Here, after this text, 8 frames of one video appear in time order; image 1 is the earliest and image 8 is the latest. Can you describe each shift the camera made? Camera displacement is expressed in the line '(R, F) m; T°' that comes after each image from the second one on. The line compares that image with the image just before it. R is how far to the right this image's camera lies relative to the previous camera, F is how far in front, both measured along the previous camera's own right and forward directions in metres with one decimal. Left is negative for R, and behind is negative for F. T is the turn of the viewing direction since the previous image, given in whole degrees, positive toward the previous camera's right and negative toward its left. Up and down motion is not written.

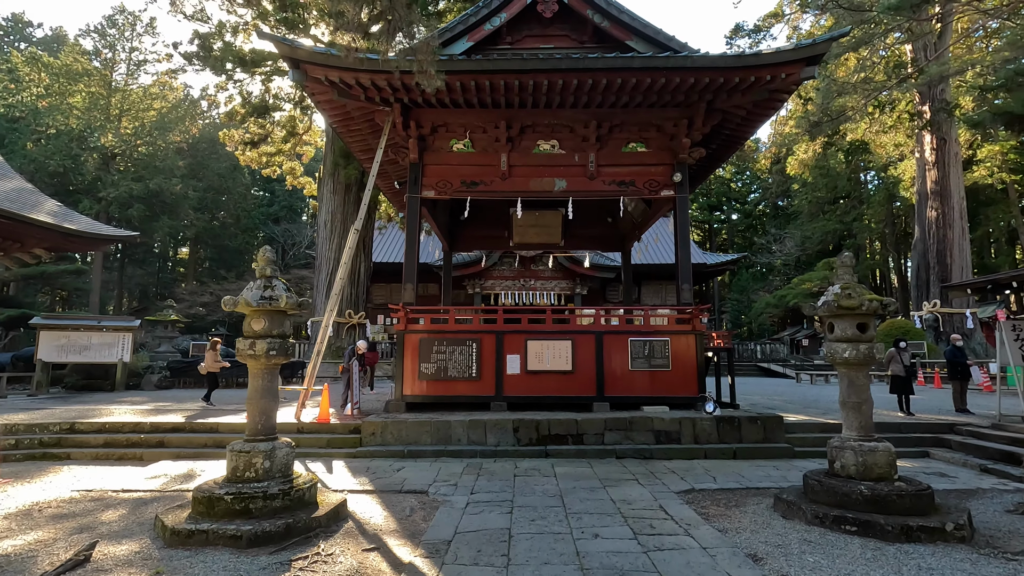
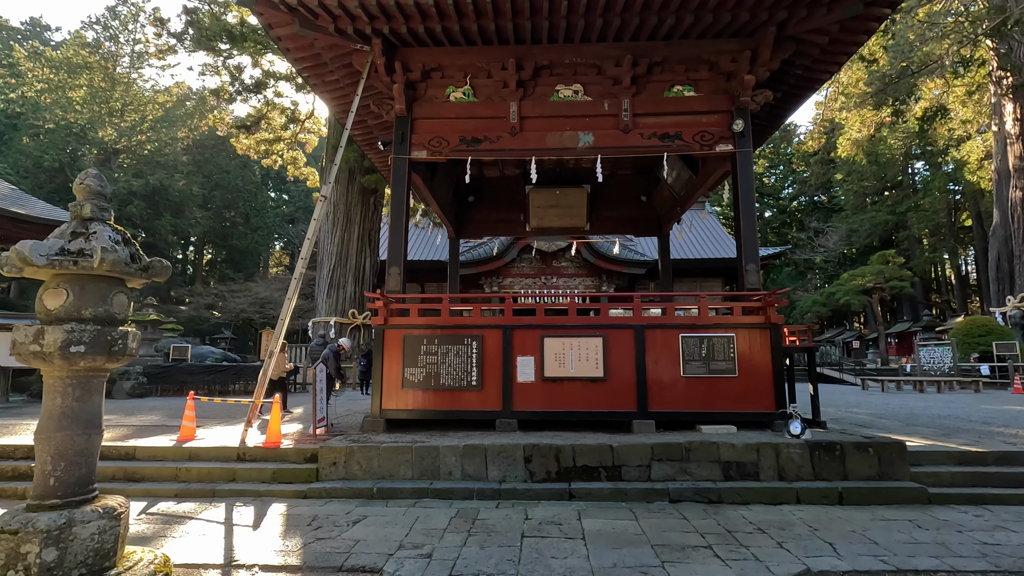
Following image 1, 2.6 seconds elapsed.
(+0.1, +1.6) m; -2°
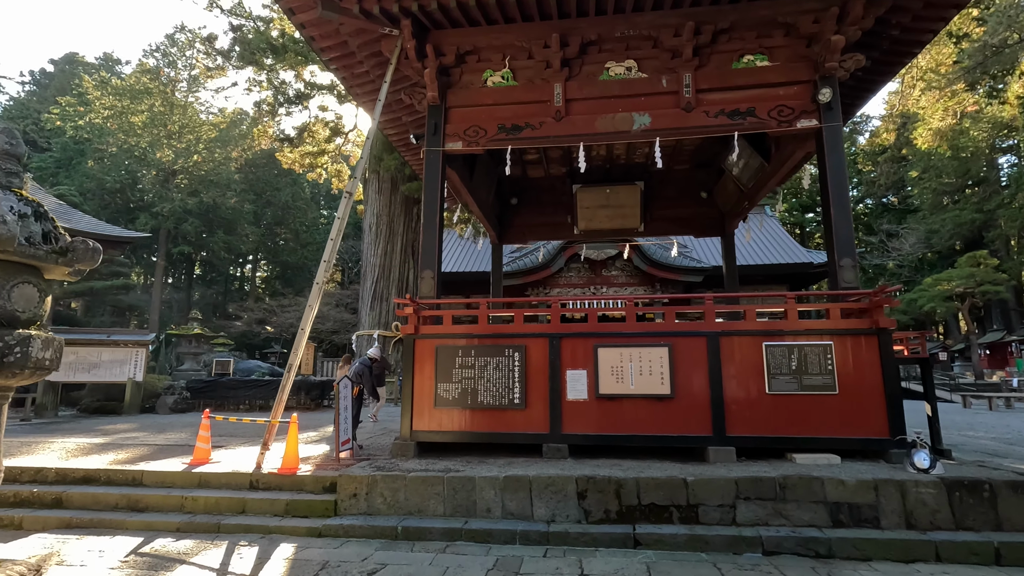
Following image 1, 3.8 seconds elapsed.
(0.0, +0.7) m; -5°
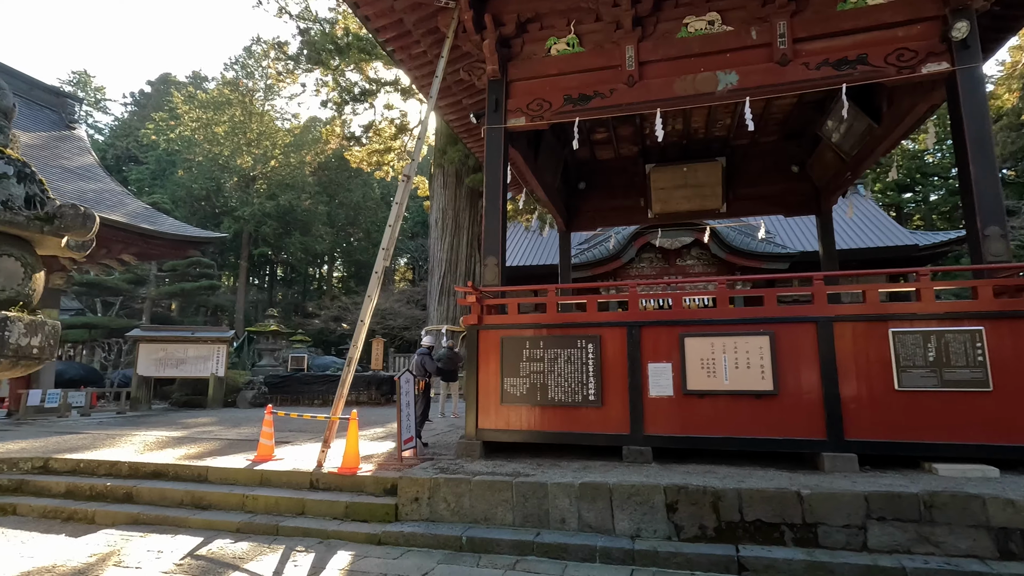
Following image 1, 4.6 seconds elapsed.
(0.0, +0.4) m; -7°
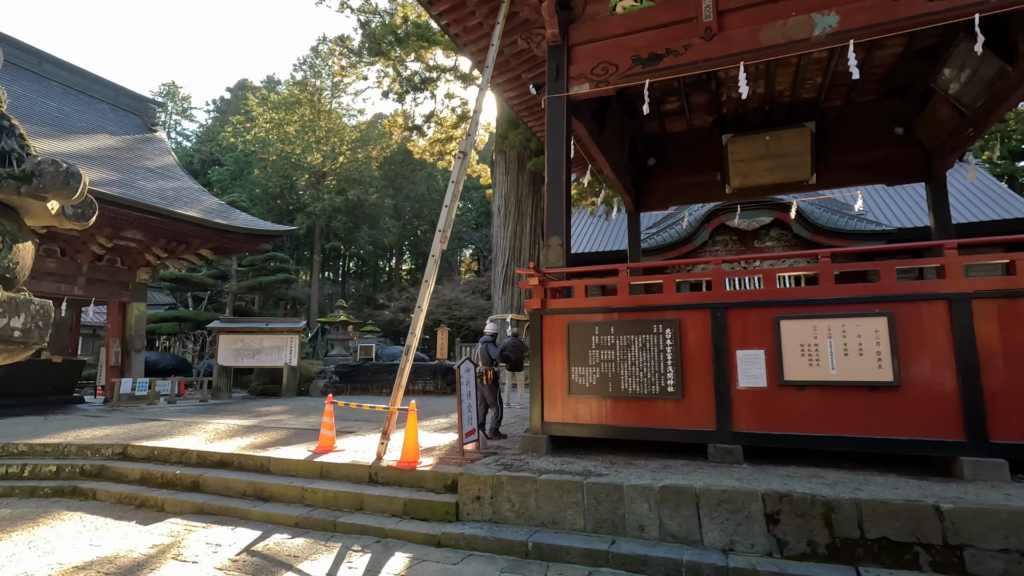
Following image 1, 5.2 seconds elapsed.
(0.0, +0.3) m; -7°
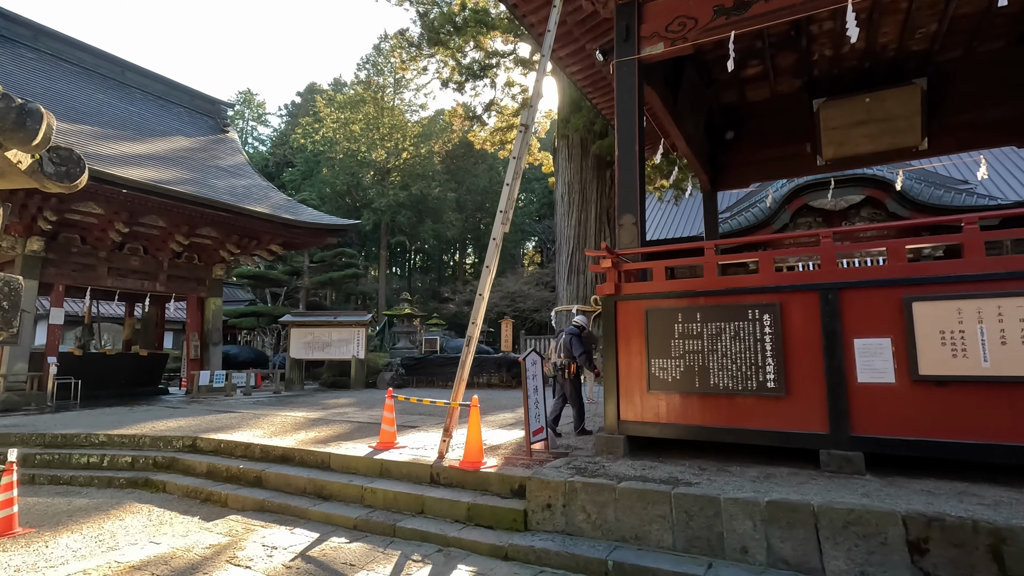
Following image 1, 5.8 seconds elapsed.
(0.0, +0.4) m; -7°
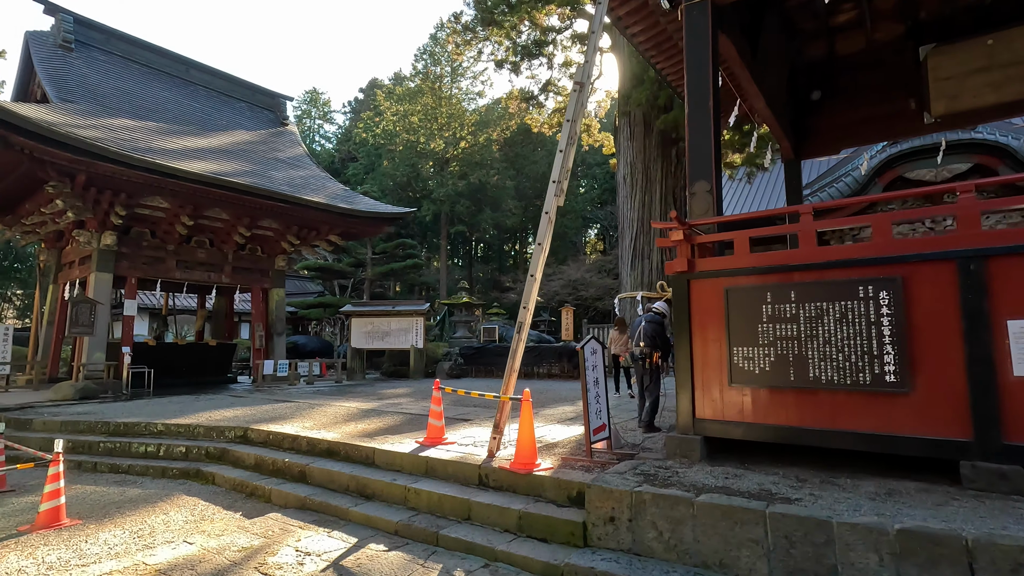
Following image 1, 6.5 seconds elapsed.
(0.0, +0.4) m; -7°
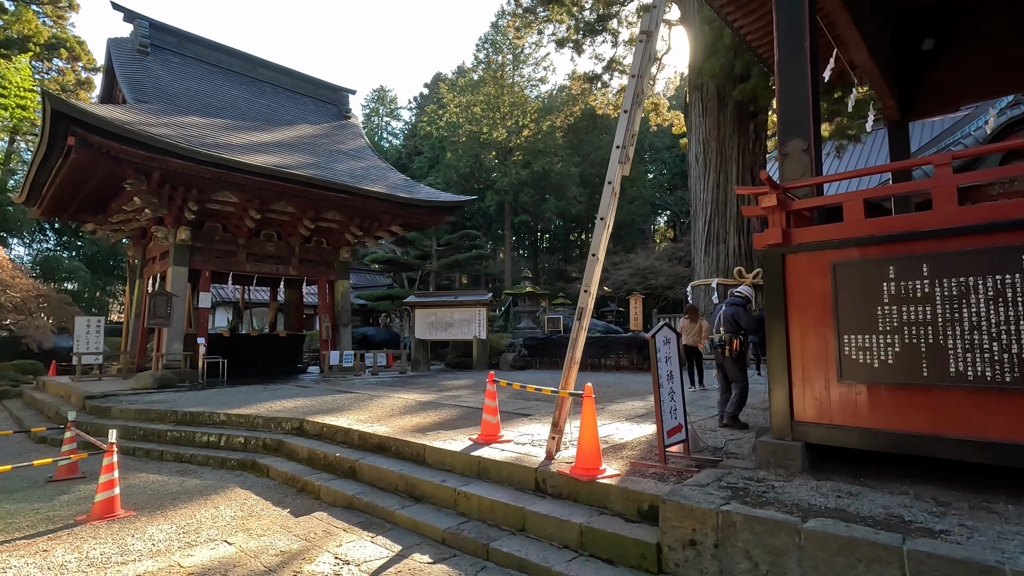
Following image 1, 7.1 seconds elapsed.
(0.0, +0.4) m; -7°
